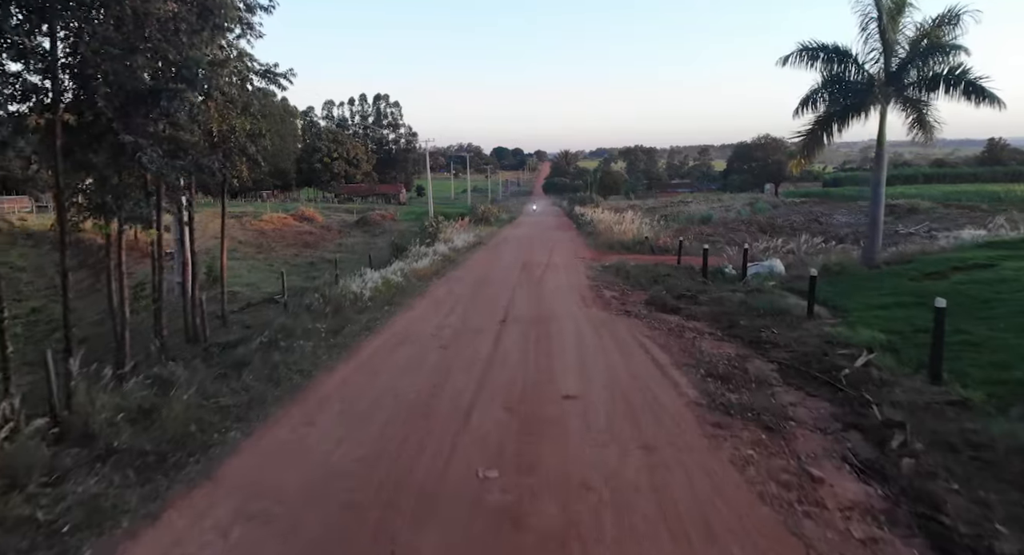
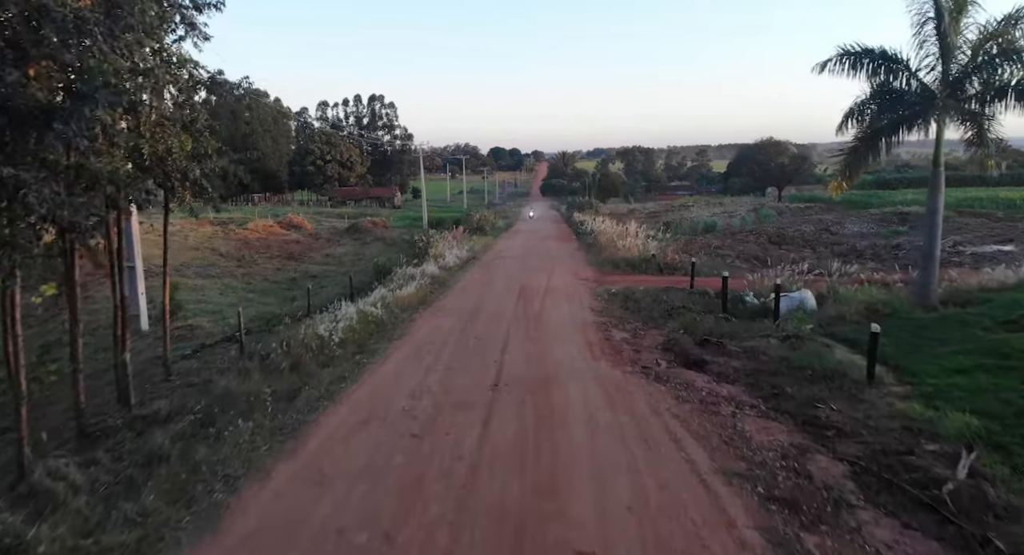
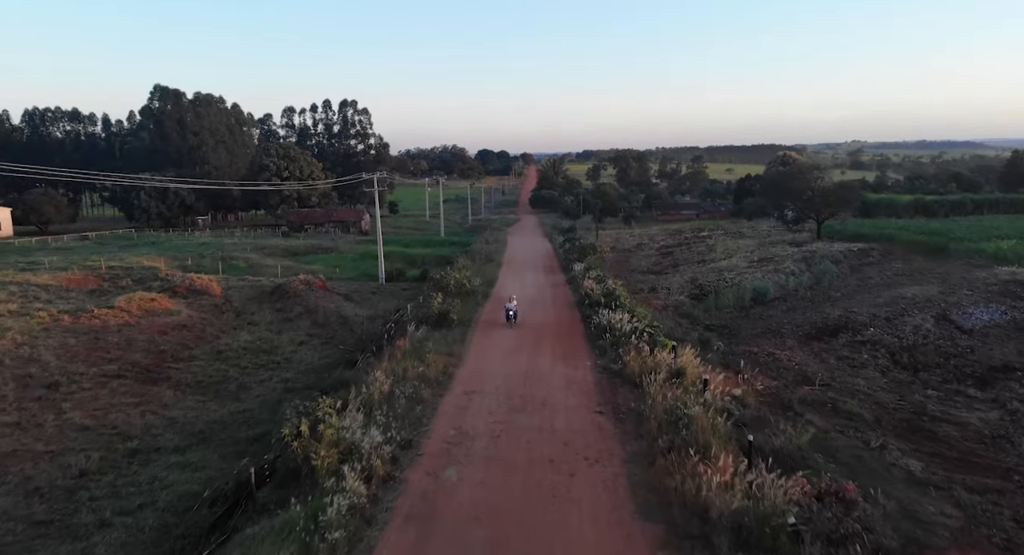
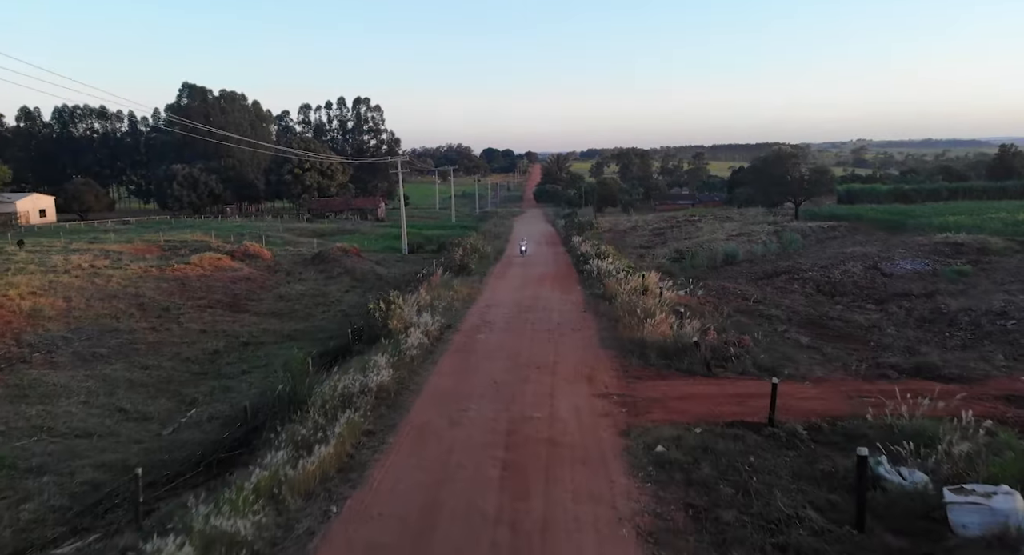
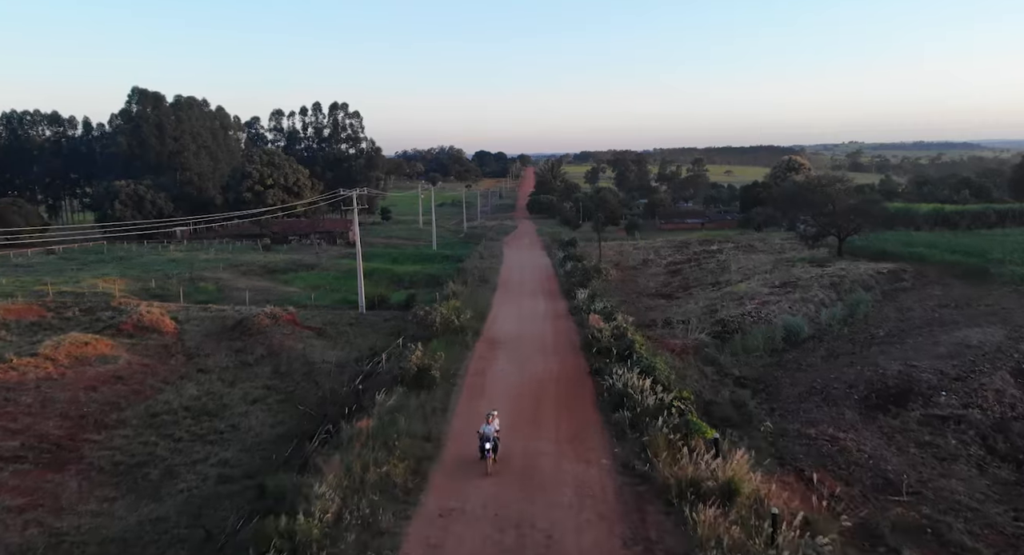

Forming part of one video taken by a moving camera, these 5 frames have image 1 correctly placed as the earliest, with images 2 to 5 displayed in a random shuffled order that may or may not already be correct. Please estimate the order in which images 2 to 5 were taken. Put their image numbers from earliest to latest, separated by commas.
2, 4, 3, 5
